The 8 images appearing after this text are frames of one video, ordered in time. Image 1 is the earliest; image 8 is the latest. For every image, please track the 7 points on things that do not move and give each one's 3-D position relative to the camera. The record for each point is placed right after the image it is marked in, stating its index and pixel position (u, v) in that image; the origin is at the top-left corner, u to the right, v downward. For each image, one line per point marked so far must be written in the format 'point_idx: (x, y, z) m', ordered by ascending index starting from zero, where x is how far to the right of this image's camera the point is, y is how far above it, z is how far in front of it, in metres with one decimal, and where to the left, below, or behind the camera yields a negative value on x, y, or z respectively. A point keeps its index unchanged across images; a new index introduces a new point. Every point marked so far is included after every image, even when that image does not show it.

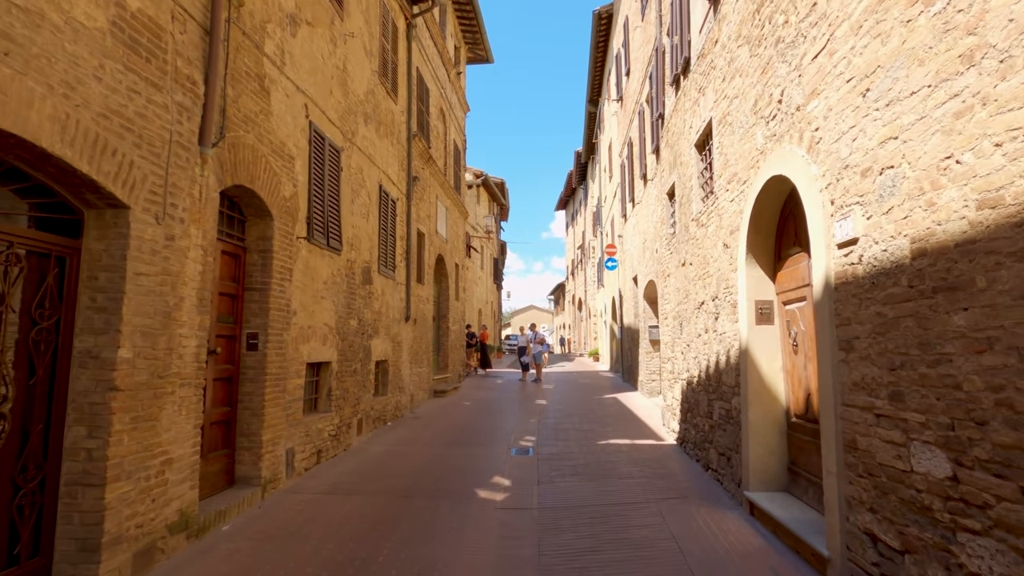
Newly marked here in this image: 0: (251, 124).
0: (-2.5, +1.5, +5.0) m
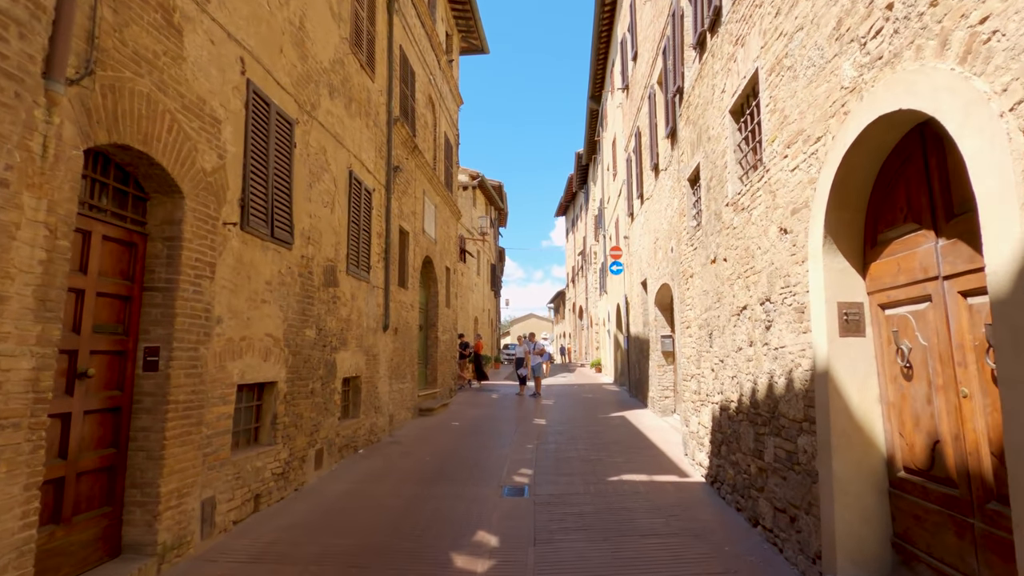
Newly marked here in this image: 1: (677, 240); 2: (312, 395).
0: (-2.6, +1.6, +3.7) m
1: (+2.5, +0.7, +8.2) m
2: (-2.3, -1.3, +6.2) m
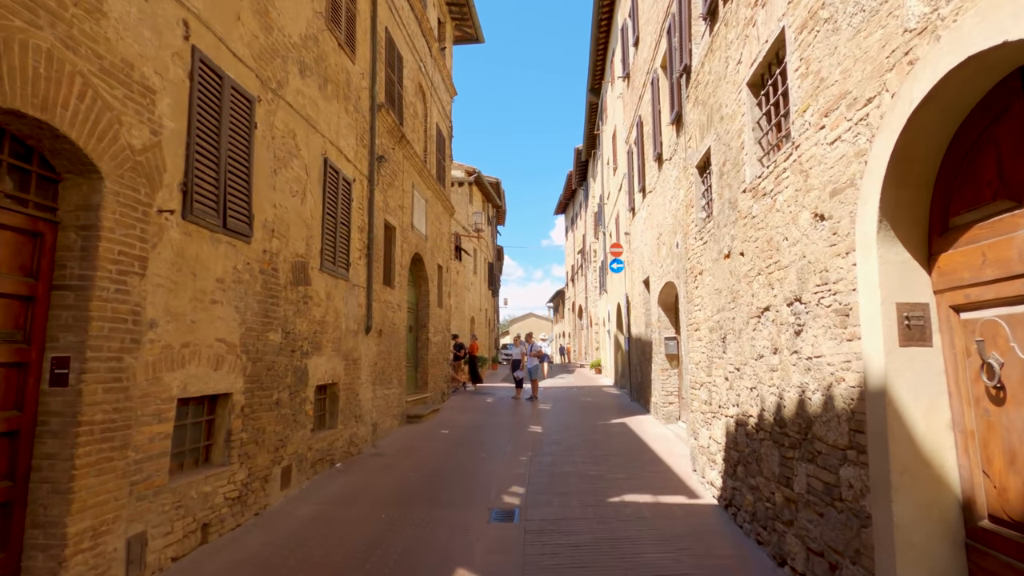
0: (-2.7, +1.6, +3.1) m
1: (+2.4, +0.7, +7.5) m
2: (-2.4, -1.2, +5.6) m
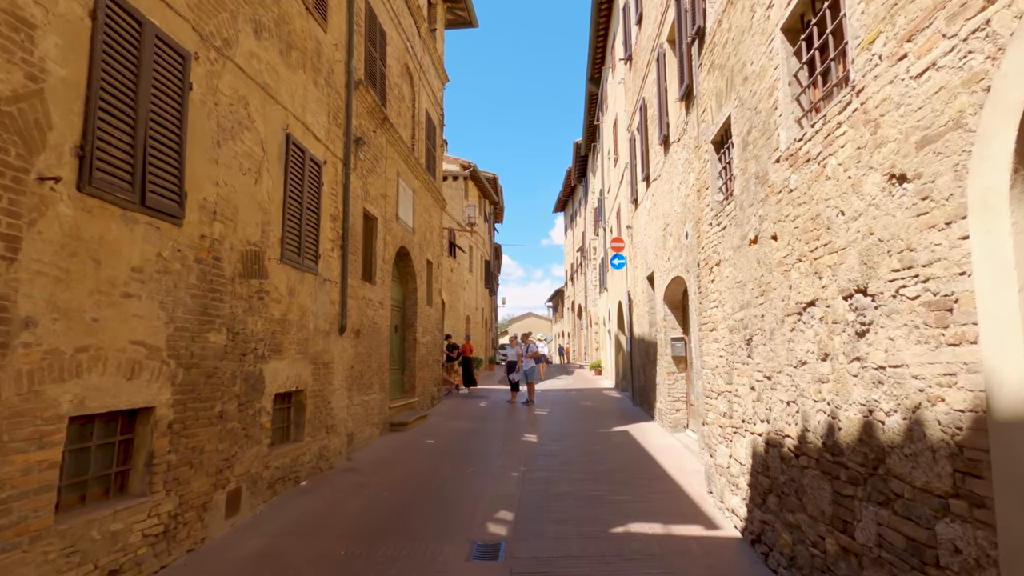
0: (-2.8, +1.6, +2.2) m
1: (+2.3, +0.8, +6.7) m
2: (-2.6, -1.2, +4.7) m
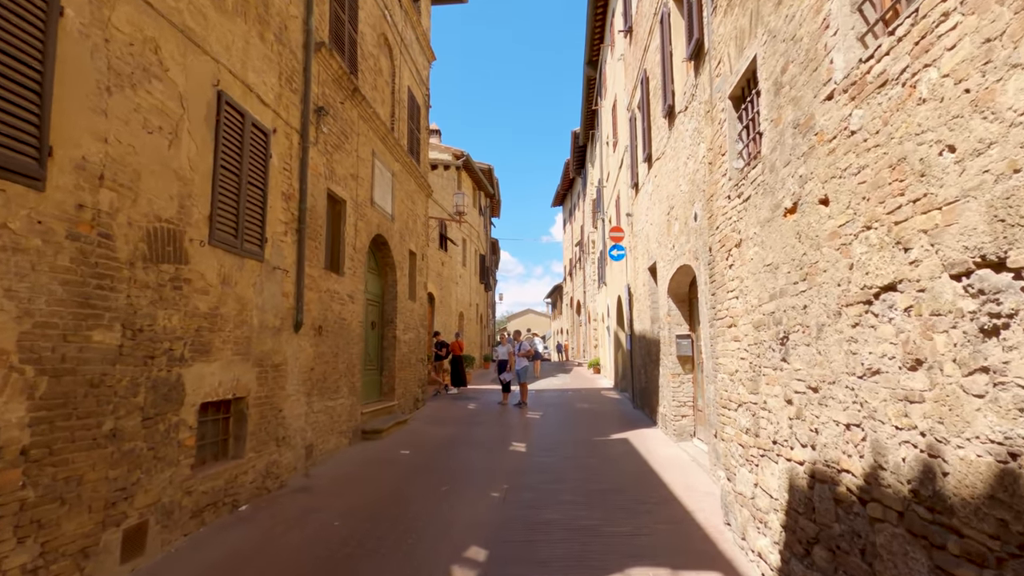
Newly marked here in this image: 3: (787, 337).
0: (-3.0, +1.7, +1.2) m
1: (+2.1, +0.9, +5.7) m
2: (-2.8, -1.1, +3.7) m
3: (+1.7, -0.3, +3.3) m
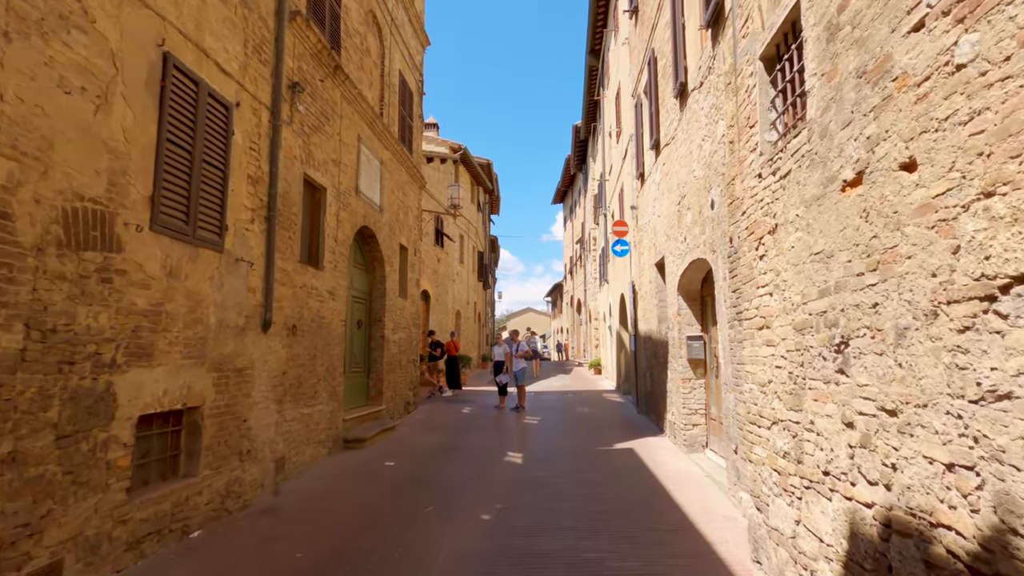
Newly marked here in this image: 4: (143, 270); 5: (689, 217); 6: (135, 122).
0: (-3.1, +1.8, +0.5) m
1: (+2.0, +1.0, +5.0) m
2: (-2.9, -1.0, +3.1) m
3: (+1.6, -0.3, +2.6) m
4: (-2.8, +0.1, +4.0) m
5: (+2.2, +0.9, +6.7) m
6: (-2.8, +1.3, +4.0) m
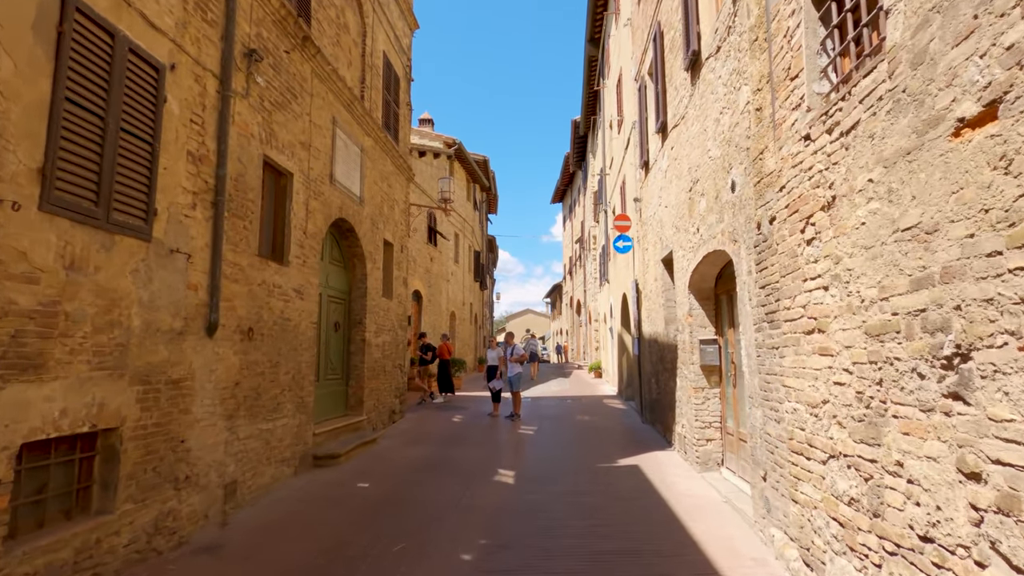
0: (-3.2, +1.8, -0.3) m
1: (+1.9, +1.0, +4.1) m
2: (-3.0, -1.0, +2.2) m
3: (+1.5, -0.2, +1.8) m
4: (-2.9, +0.2, +3.2) m
5: (+2.1, +0.9, +5.8) m
6: (-3.0, +1.3, +3.2) m
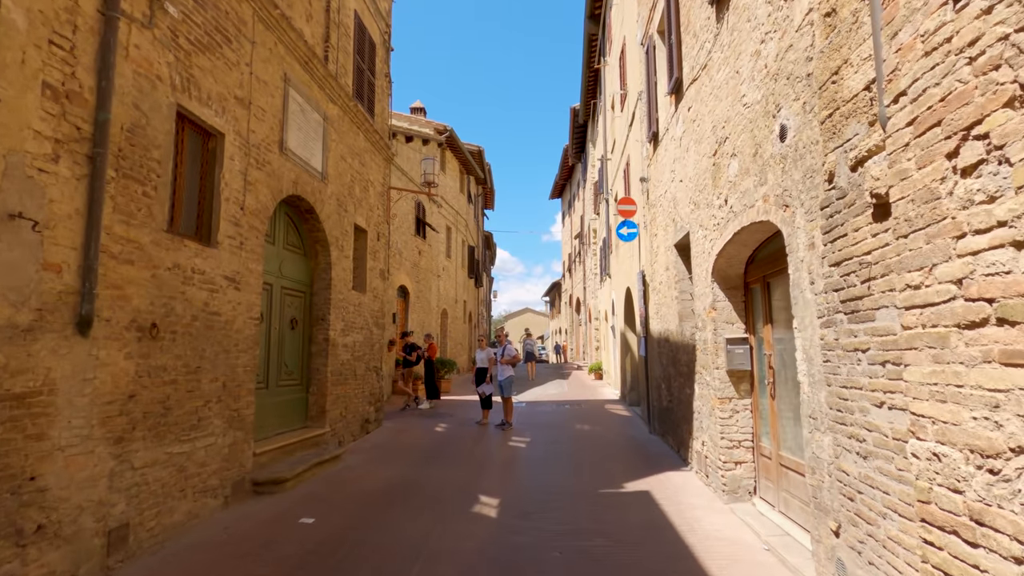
0: (-3.4, +1.9, -1.5) m
1: (+1.7, +1.1, +2.9) m
2: (-3.1, -0.9, +1.0) m
3: (+1.4, -0.1, +0.5) m
4: (-3.1, +0.3, +1.9) m
5: (+1.9, +1.0, +4.6) m
6: (-3.1, +1.4, +1.9) m
